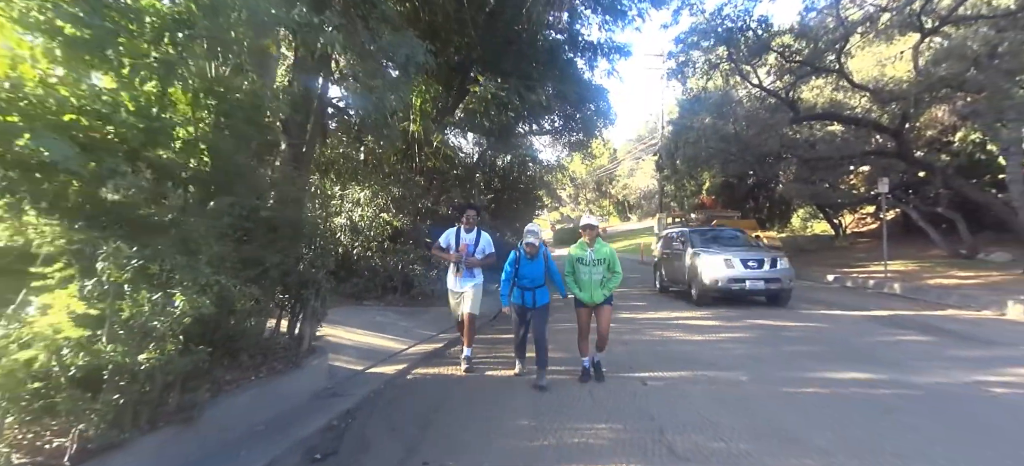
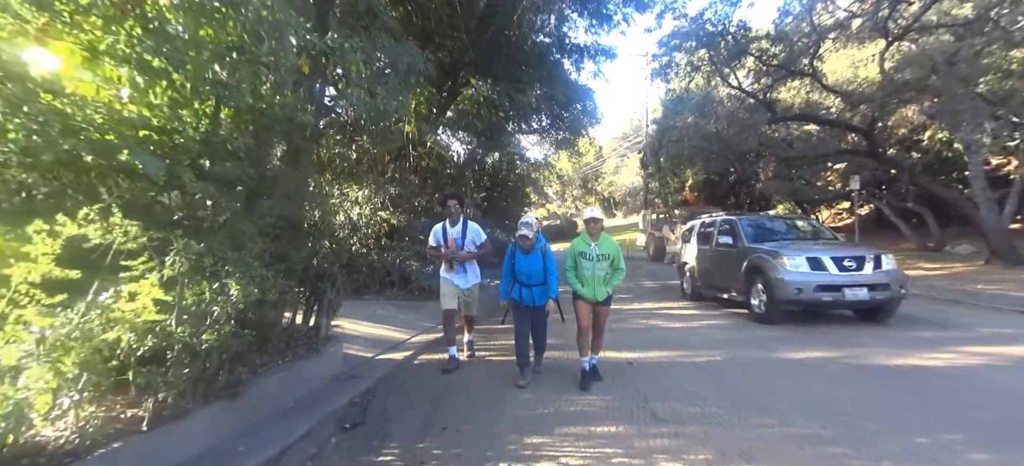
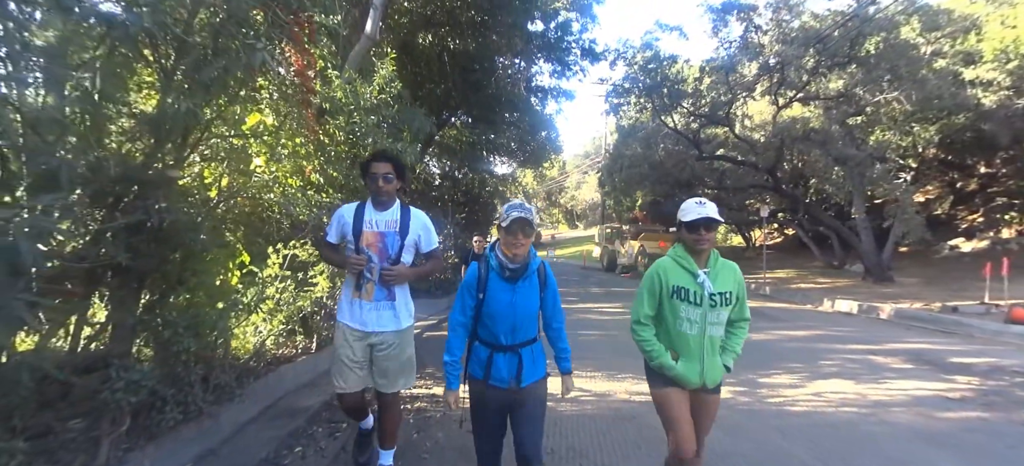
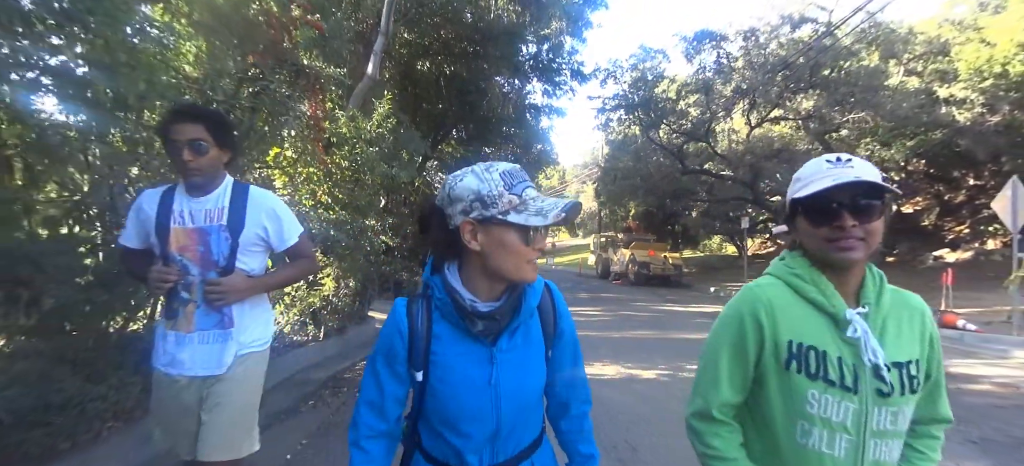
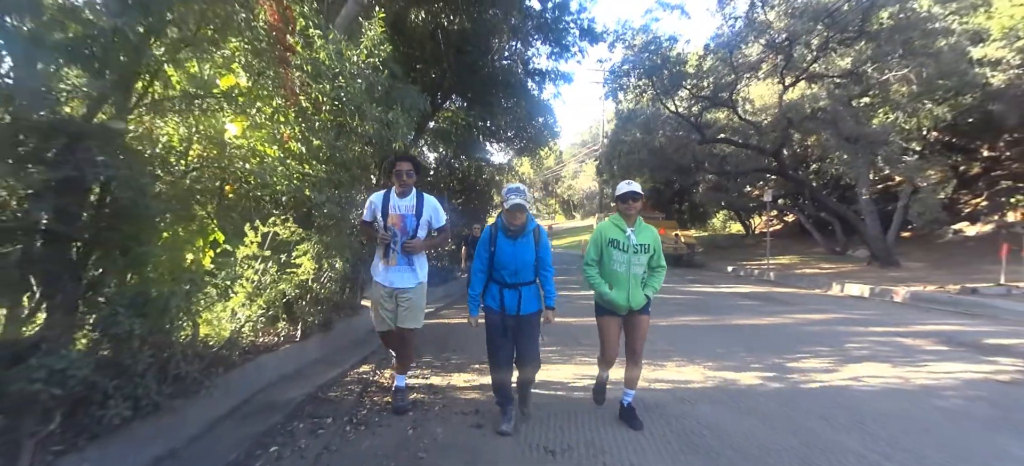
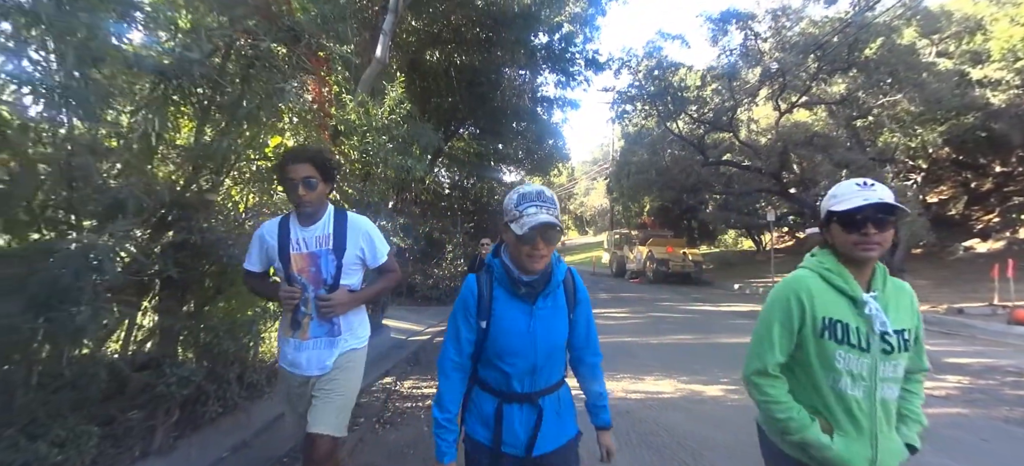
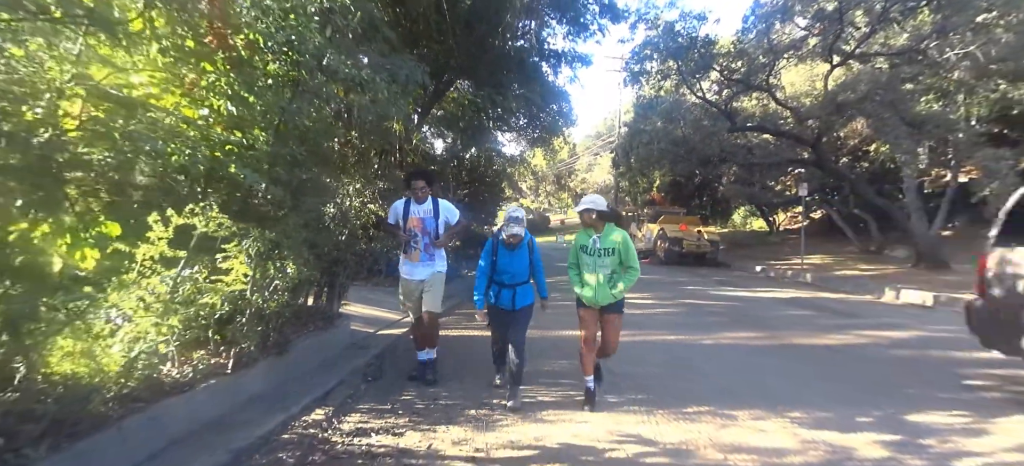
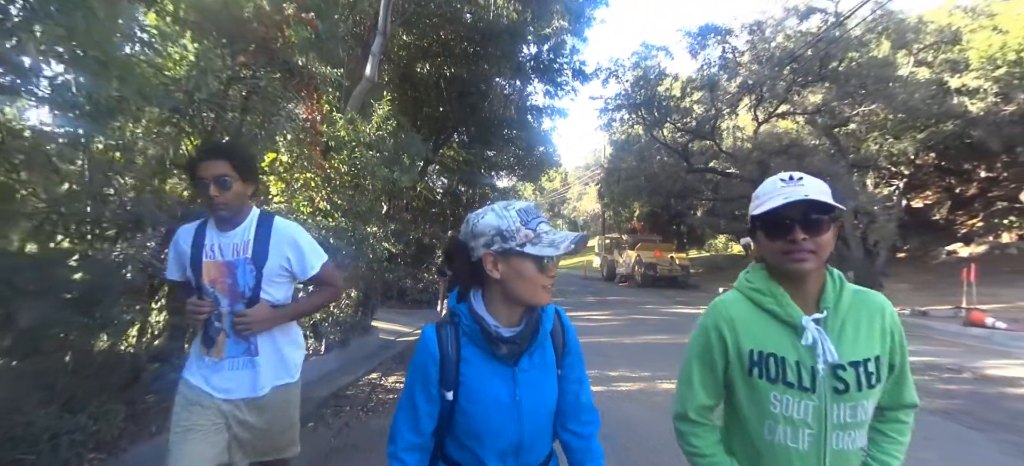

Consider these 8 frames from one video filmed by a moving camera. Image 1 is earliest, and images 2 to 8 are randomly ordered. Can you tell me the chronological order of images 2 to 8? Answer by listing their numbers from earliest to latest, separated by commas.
2, 7, 5, 3, 6, 8, 4
